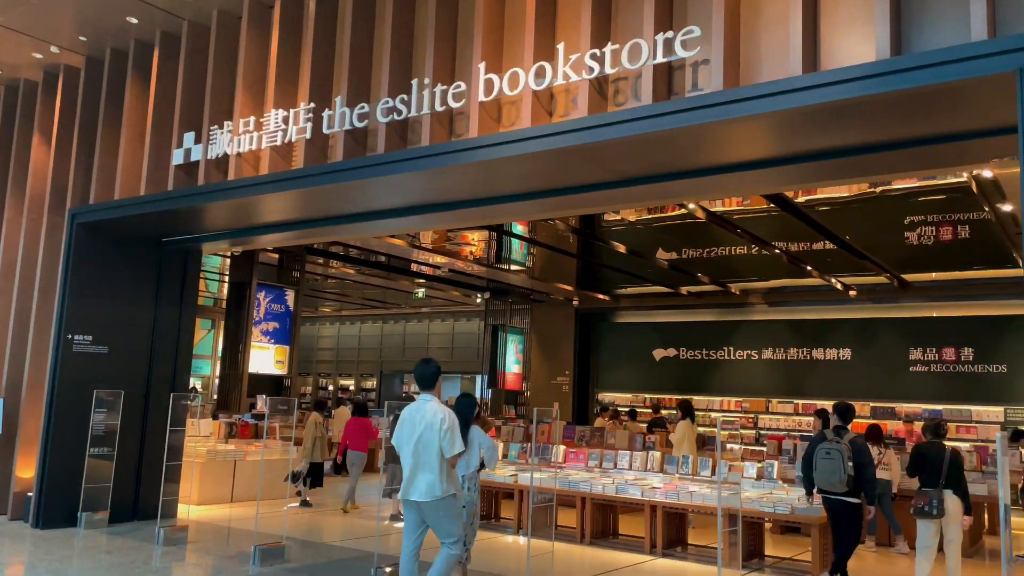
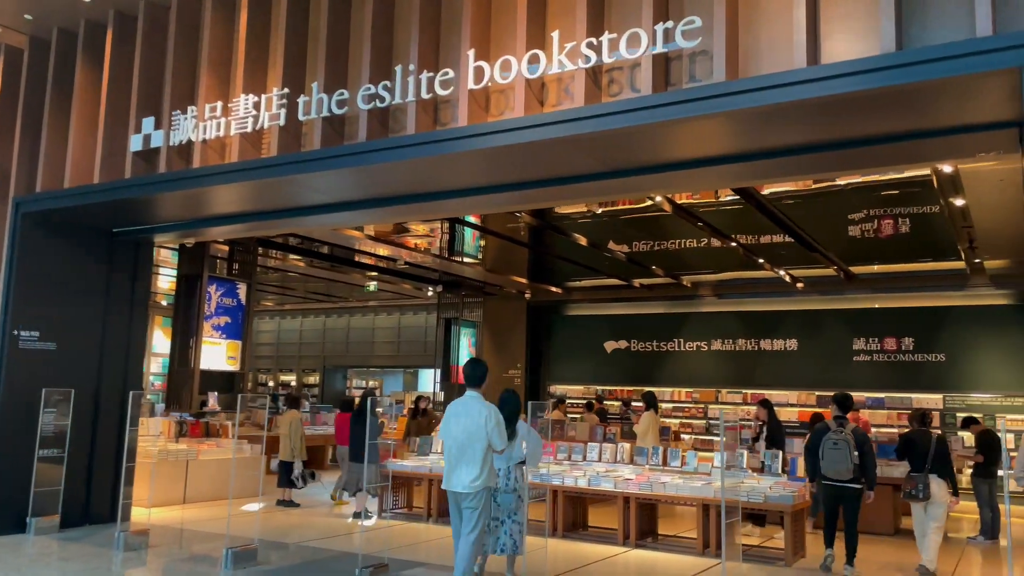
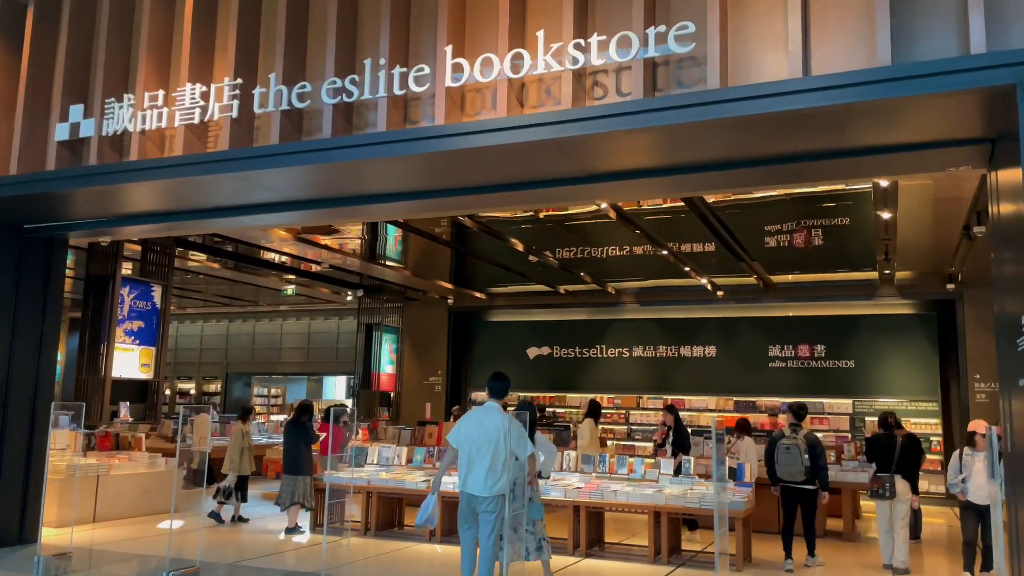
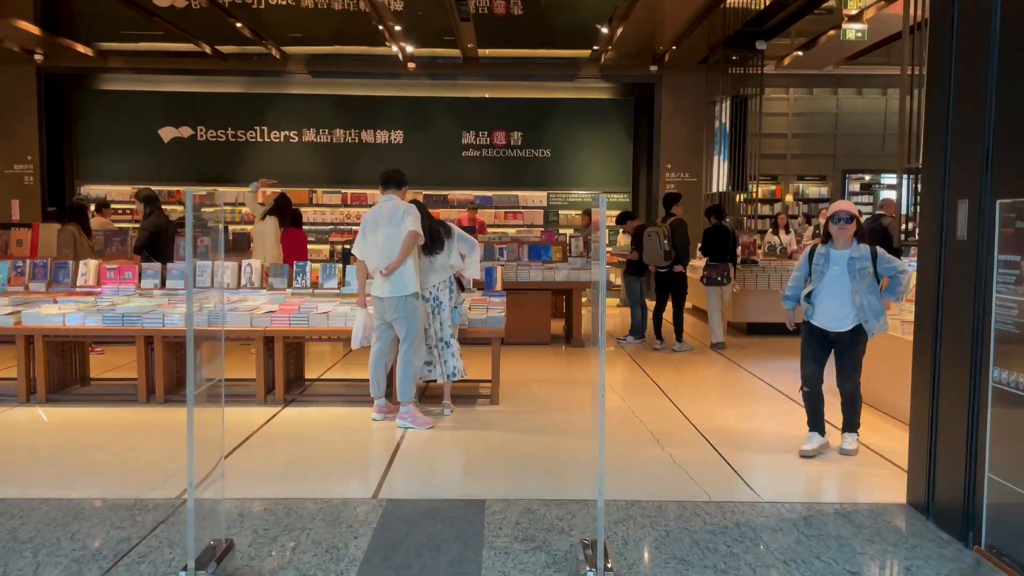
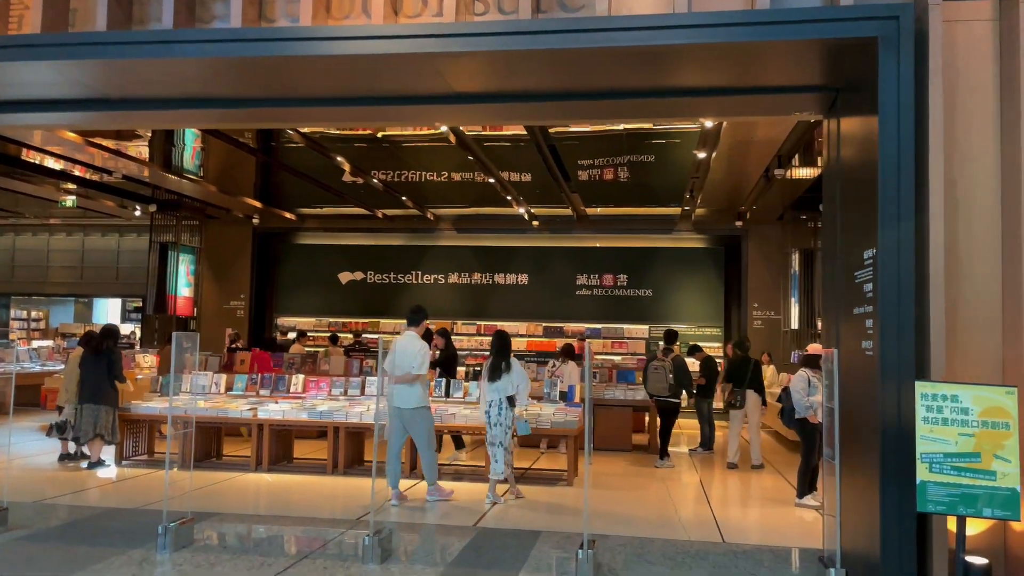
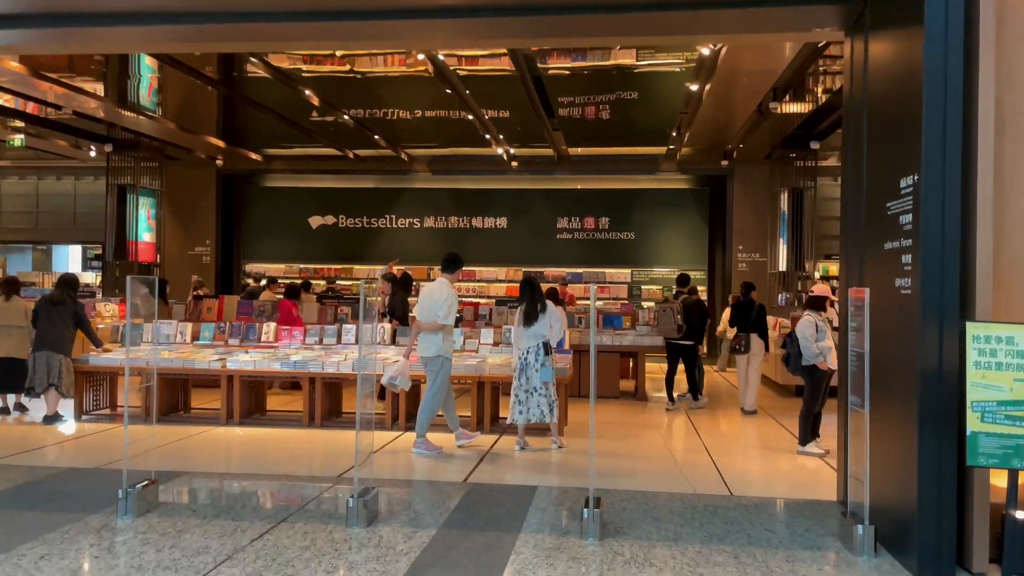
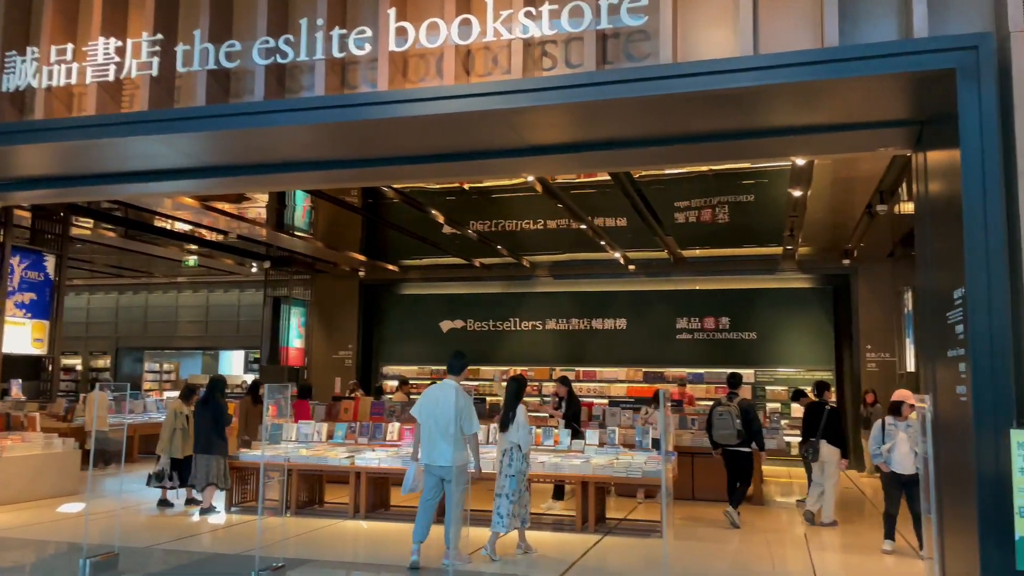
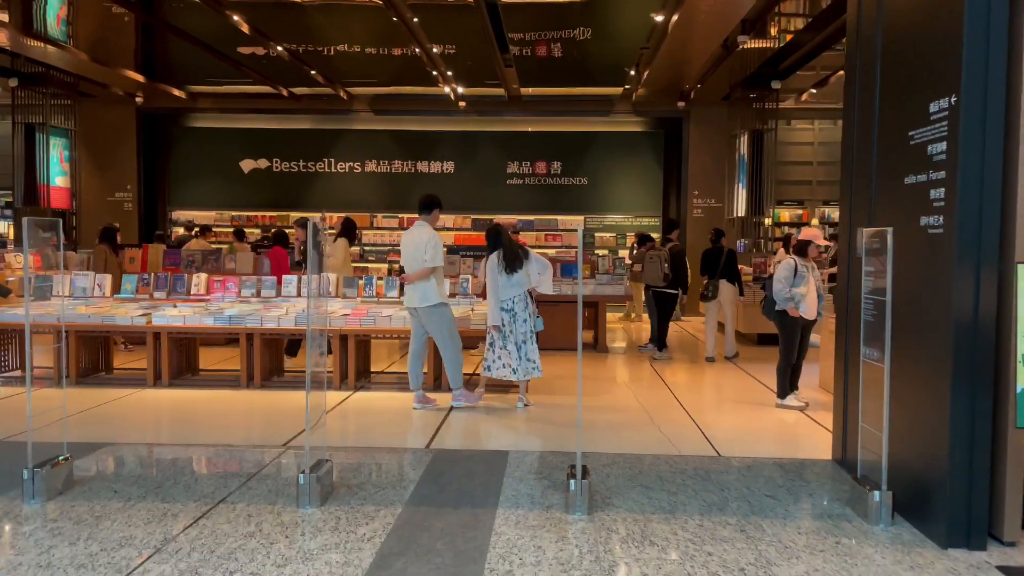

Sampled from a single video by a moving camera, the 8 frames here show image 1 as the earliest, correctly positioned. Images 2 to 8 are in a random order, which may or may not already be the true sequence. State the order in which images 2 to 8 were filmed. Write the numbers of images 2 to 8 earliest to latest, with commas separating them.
2, 3, 7, 5, 6, 8, 4
